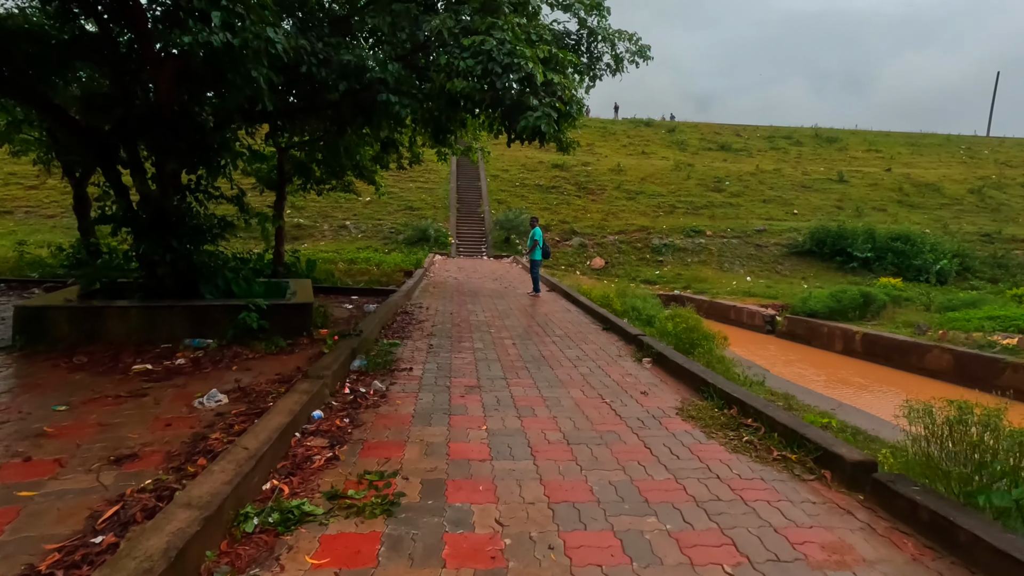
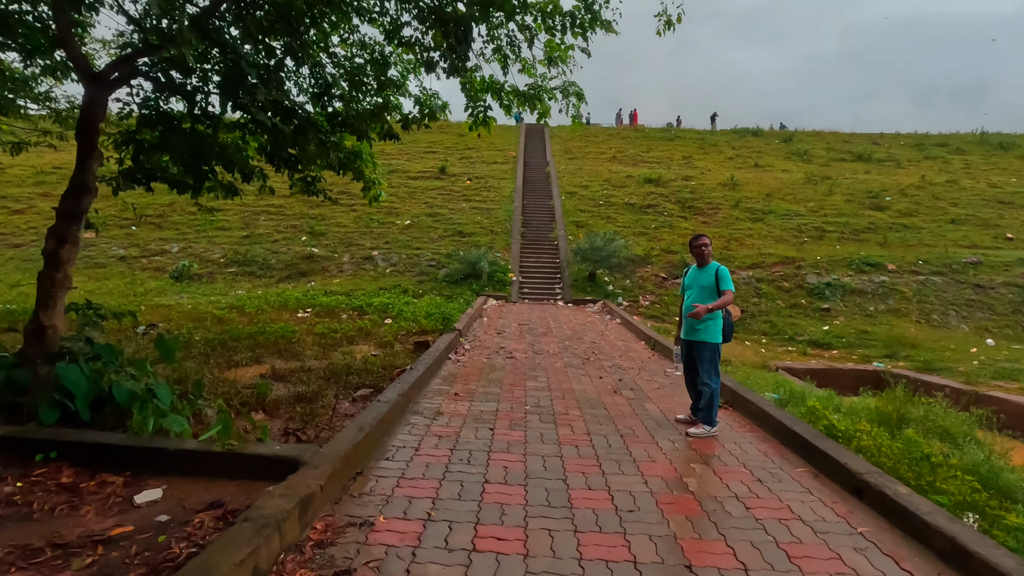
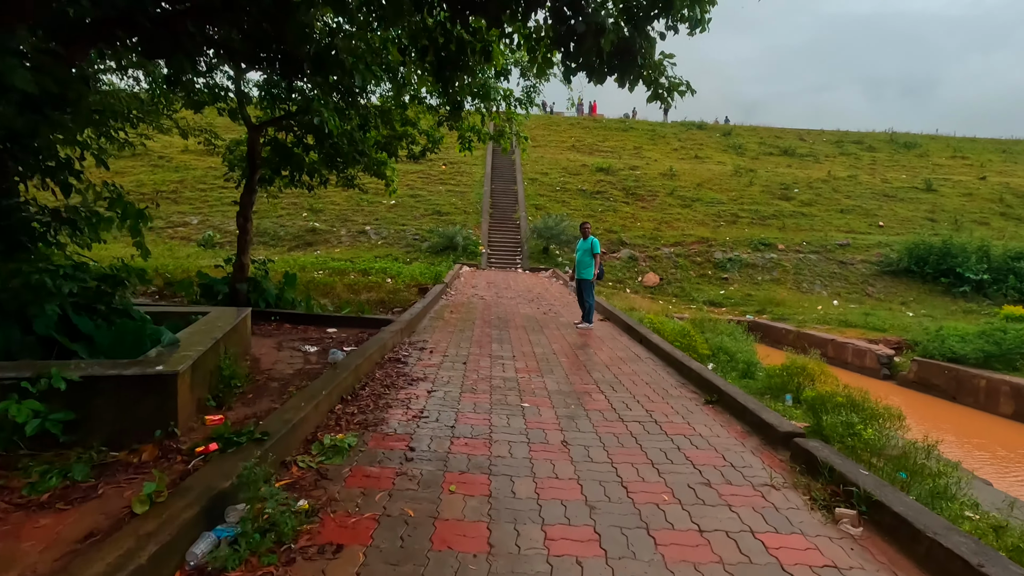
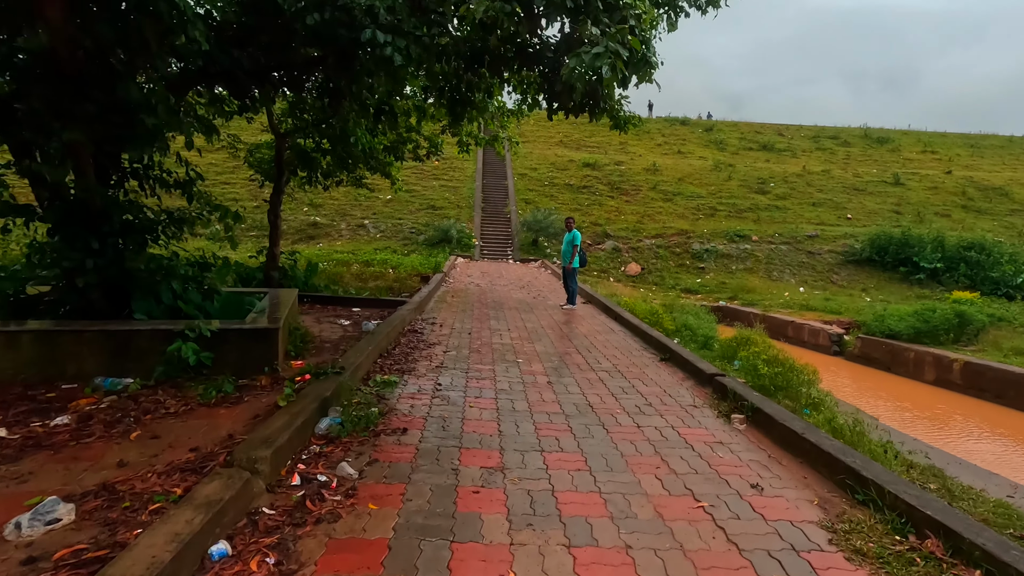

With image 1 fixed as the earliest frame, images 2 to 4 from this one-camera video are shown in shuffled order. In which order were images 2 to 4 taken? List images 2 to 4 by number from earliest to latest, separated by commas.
4, 3, 2
